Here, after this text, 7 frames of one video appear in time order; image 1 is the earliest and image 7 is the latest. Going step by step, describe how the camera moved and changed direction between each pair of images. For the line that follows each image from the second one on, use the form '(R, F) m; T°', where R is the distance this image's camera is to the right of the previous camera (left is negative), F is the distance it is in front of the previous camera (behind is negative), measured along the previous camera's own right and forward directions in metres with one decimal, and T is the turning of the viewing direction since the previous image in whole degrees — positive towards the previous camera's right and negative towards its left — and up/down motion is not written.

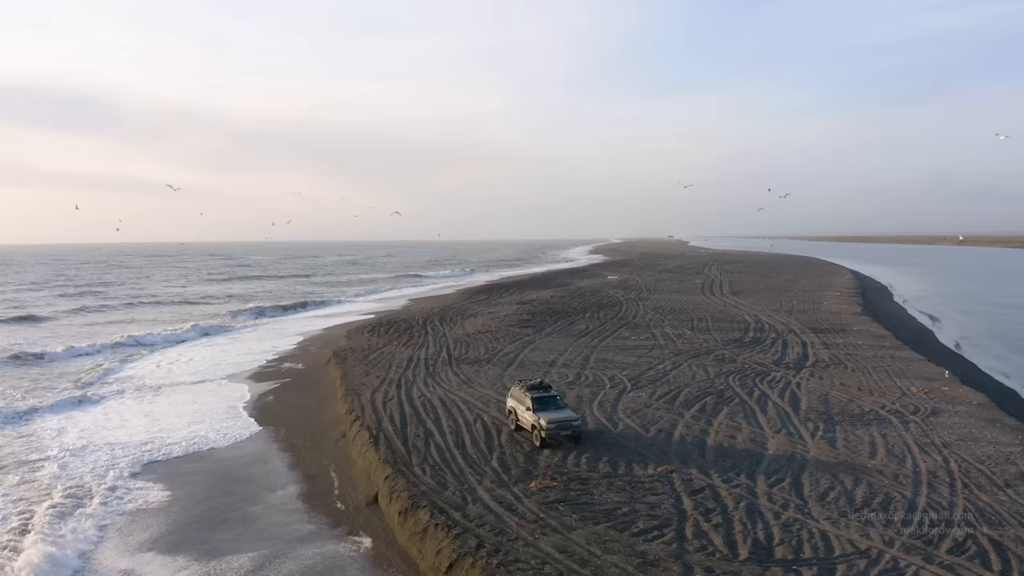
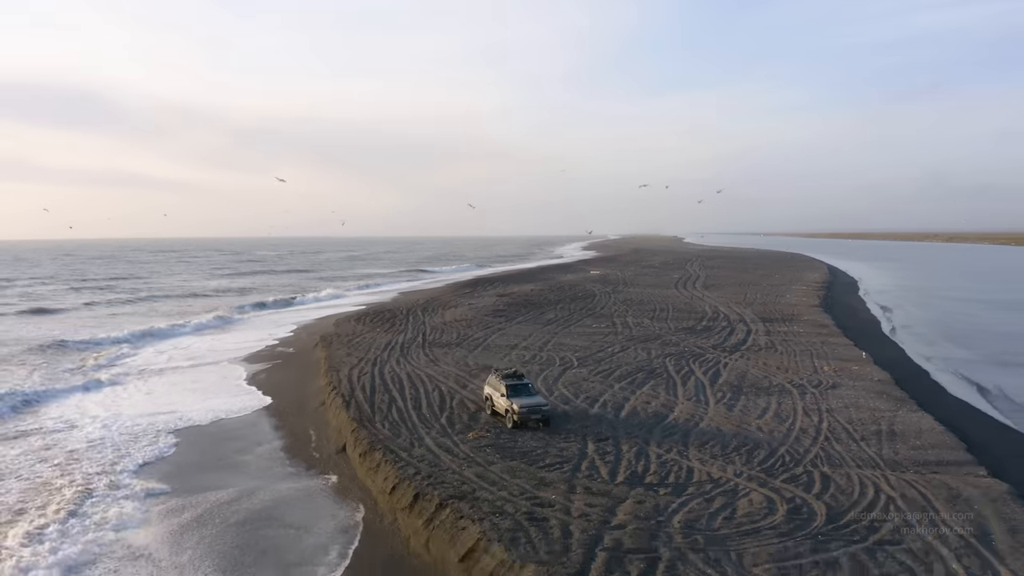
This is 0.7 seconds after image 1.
(+0.7, -1.8) m; 0°
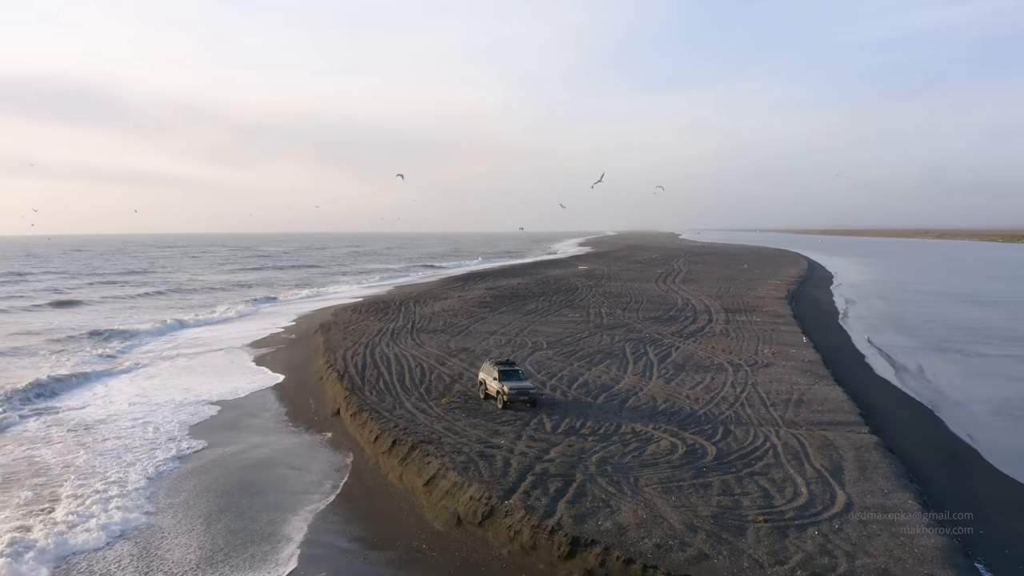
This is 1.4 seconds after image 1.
(+0.5, -1.9) m; 0°
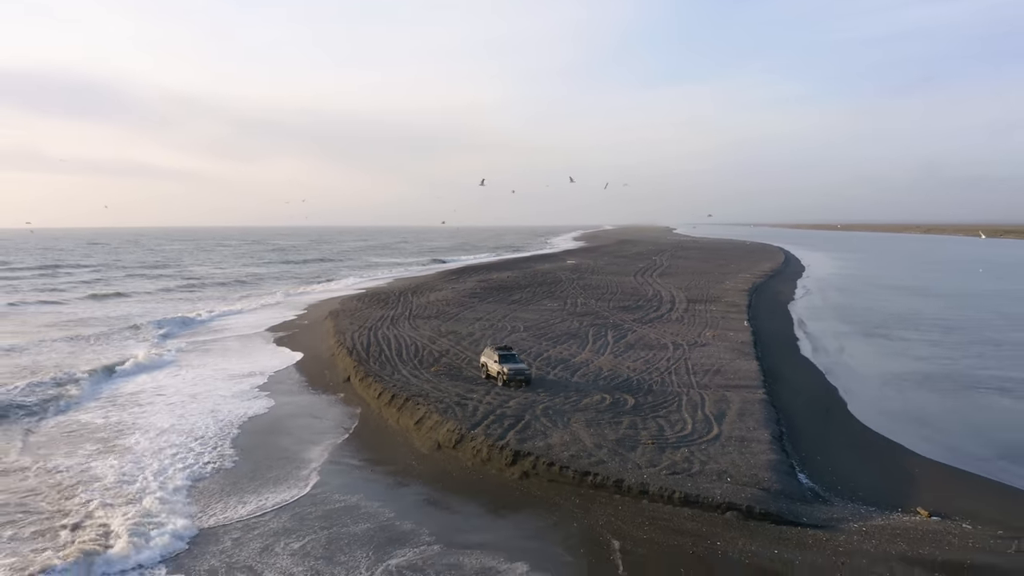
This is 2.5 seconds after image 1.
(+0.5, -3.0) m; 0°
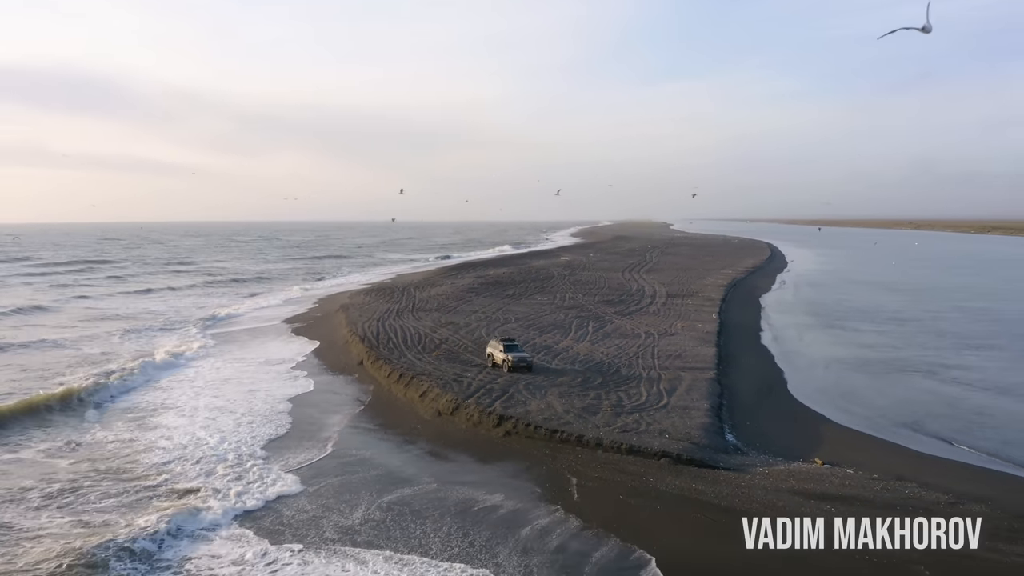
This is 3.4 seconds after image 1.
(+0.2, -2.4) m; 0°
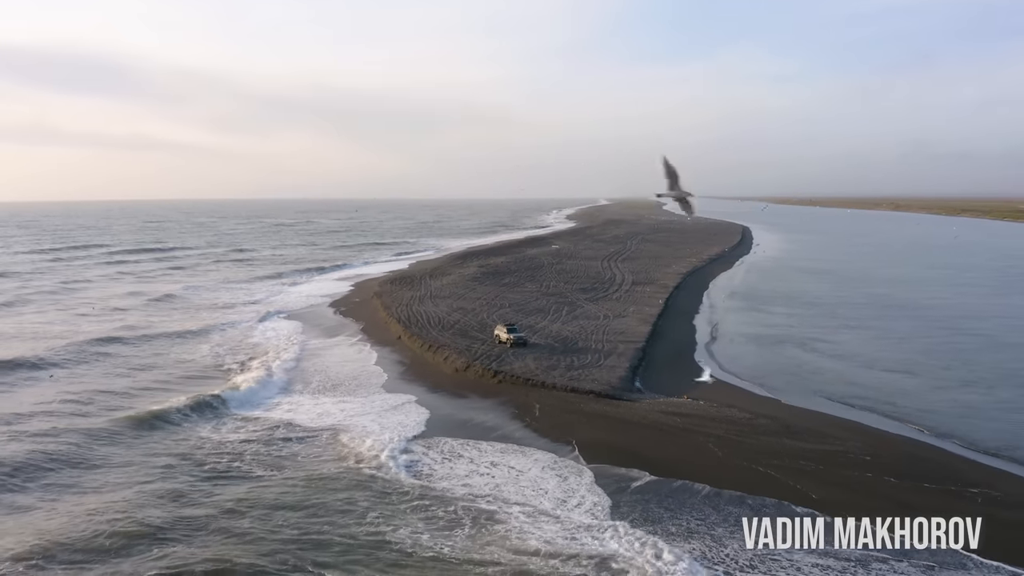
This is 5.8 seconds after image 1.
(+0.3, -7.3) m; 0°
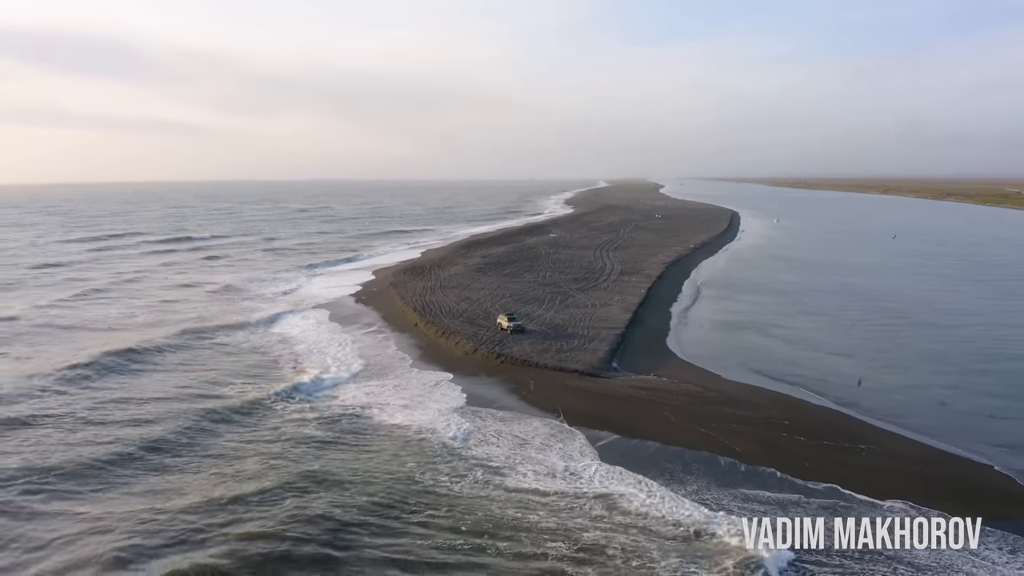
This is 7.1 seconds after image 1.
(0.0, -4.1) m; 0°
